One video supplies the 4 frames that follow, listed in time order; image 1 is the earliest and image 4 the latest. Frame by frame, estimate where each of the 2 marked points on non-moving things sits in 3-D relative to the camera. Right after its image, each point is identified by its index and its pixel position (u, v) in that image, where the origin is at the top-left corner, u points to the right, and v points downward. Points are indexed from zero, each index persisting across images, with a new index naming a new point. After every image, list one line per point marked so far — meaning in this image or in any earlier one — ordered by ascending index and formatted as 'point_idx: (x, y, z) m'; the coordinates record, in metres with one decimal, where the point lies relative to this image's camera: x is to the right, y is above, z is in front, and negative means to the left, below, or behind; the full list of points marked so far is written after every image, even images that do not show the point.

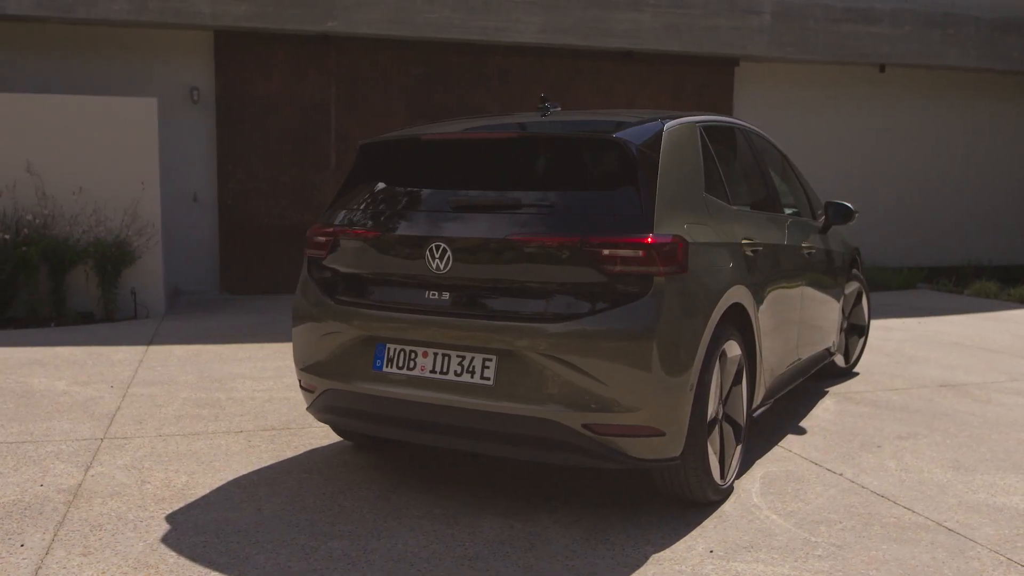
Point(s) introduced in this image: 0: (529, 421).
0: (0.0, -0.5, +3.7) m
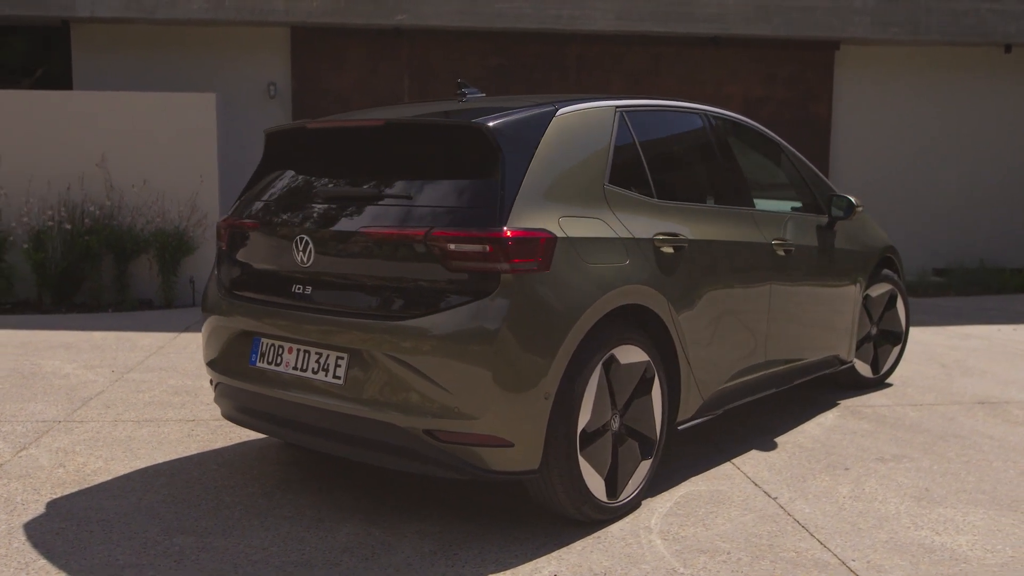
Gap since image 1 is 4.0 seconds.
0: (-0.5, -0.5, +3.5) m
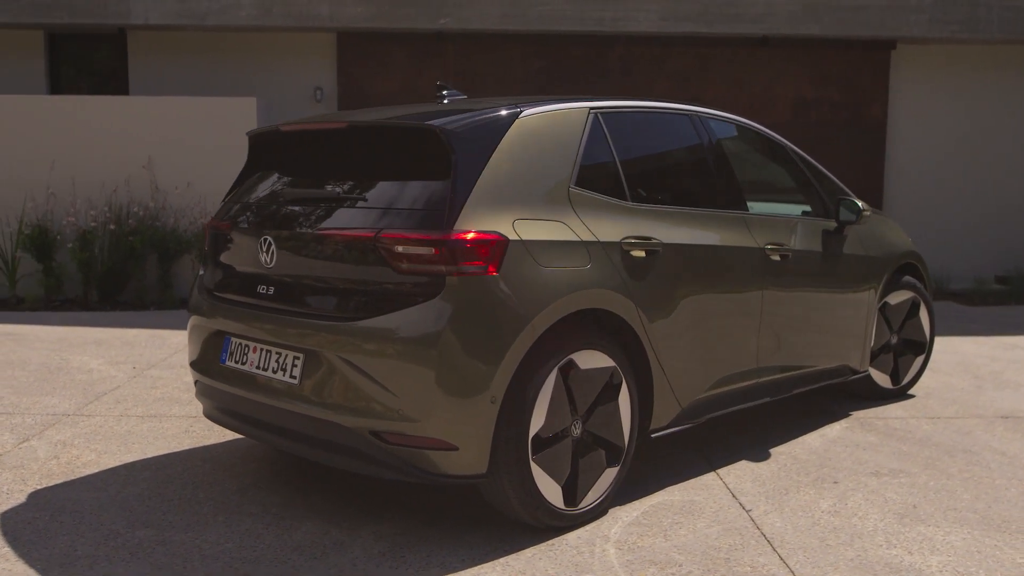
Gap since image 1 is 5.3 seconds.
0: (-0.7, -0.5, +3.5) m
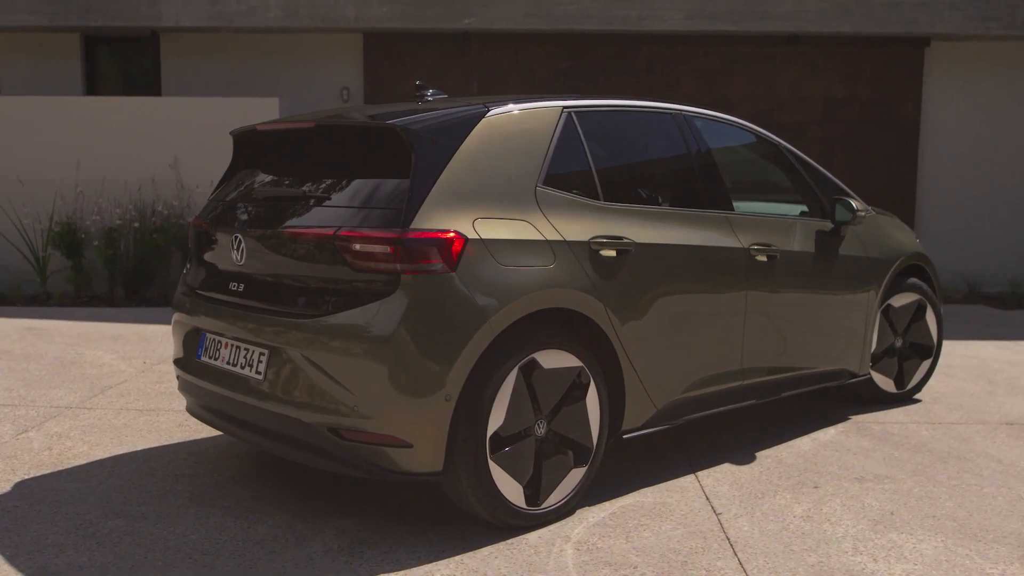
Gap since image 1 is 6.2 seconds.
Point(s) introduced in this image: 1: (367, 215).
0: (-0.8, -0.5, +3.5) m
1: (-0.5, +0.3, +3.5) m
